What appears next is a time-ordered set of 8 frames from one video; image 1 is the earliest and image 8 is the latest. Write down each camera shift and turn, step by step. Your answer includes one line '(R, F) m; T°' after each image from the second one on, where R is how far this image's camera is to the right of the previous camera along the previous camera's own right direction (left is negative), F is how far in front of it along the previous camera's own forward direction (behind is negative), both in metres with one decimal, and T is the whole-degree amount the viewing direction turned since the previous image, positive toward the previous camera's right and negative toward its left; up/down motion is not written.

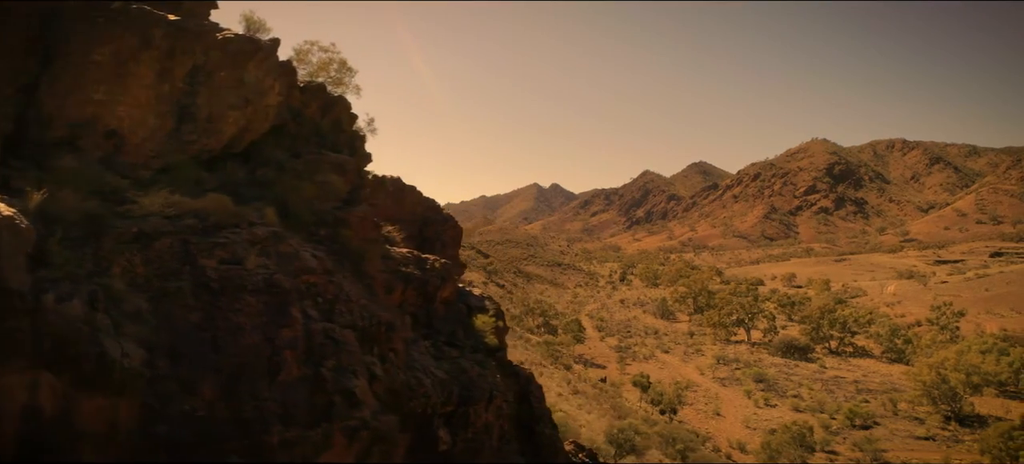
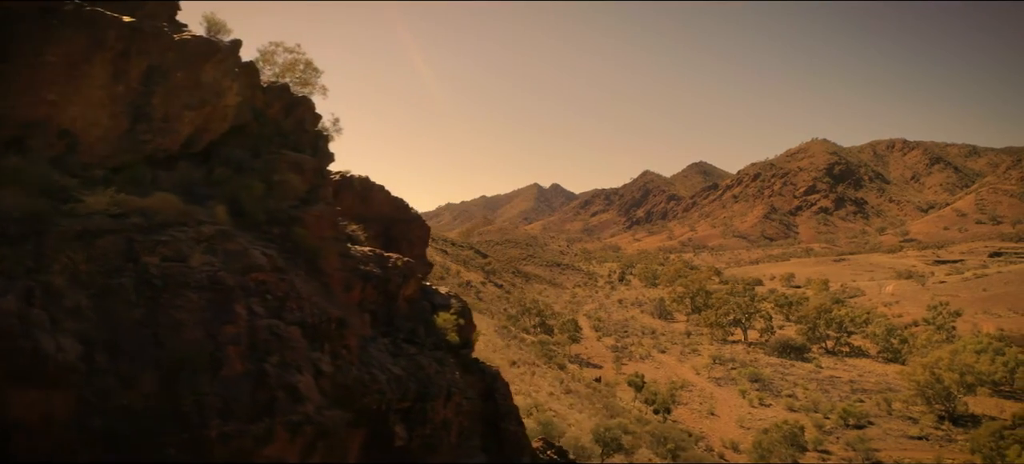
(+0.3, 0.0) m; 0°
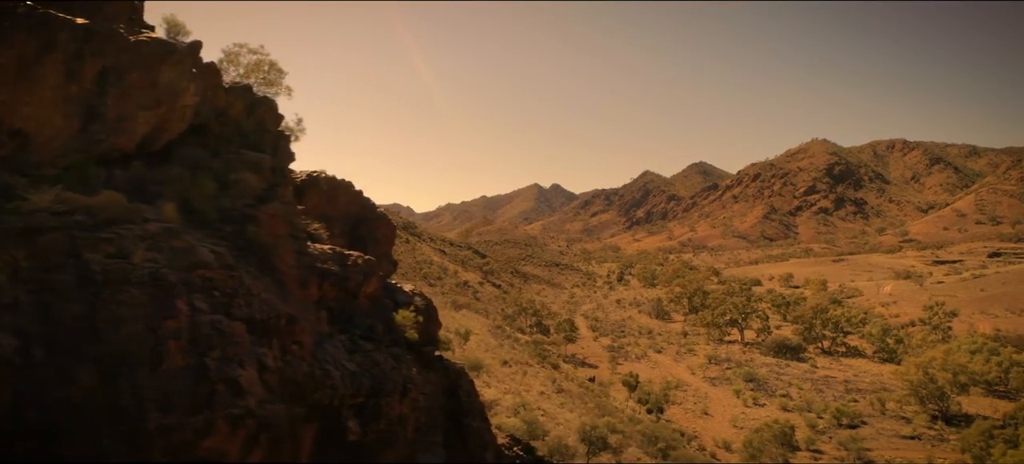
(+0.4, -0.1) m; 0°
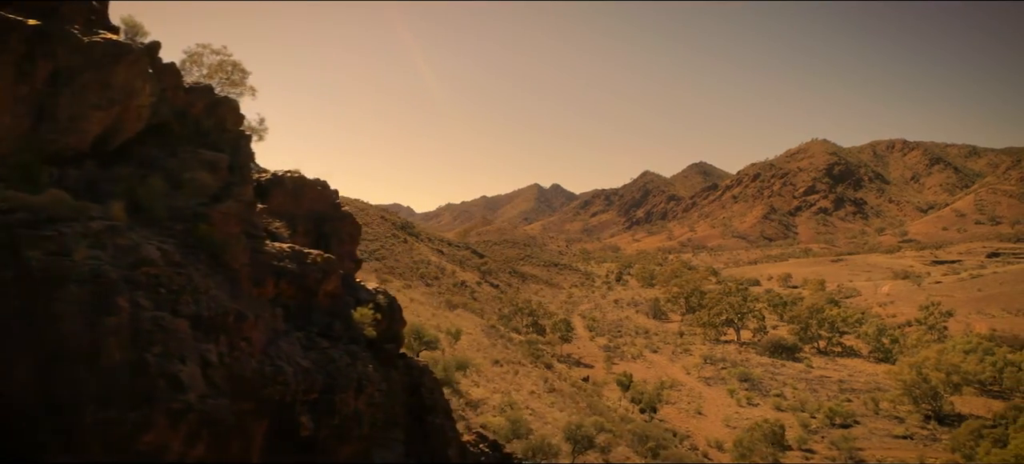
(+0.4, 0.0) m; 0°
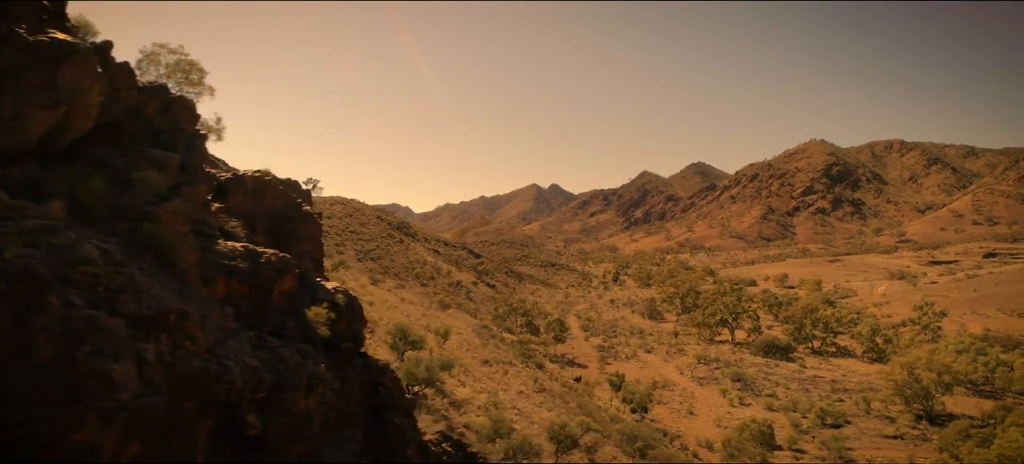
(+0.4, 0.0) m; 0°
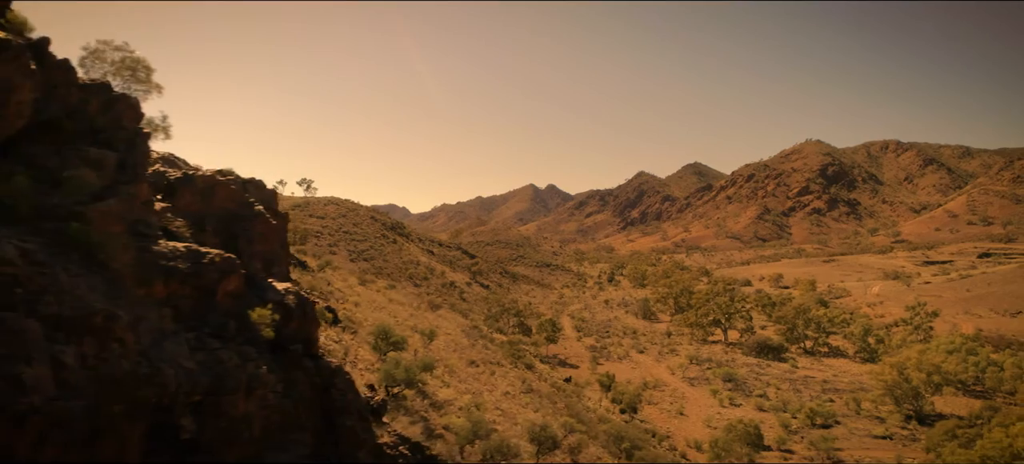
(+0.4, +0.1) m; 0°
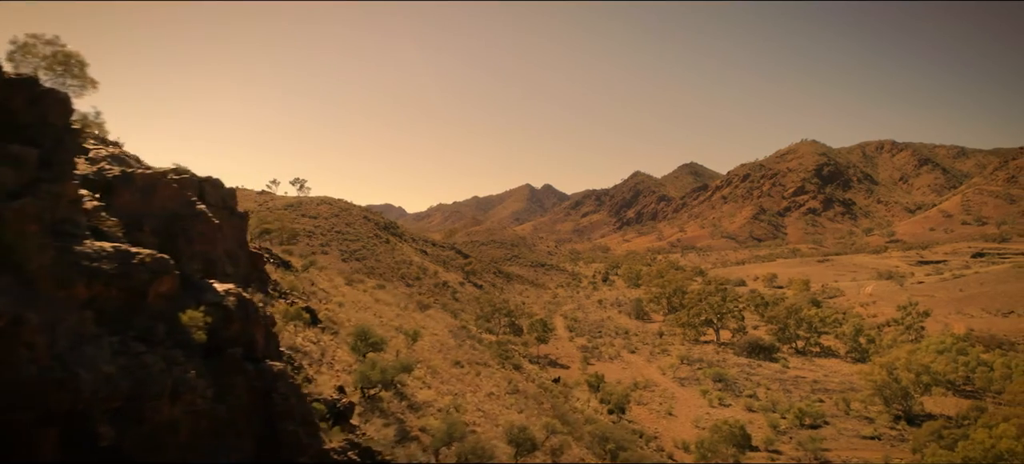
(+0.5, +0.2) m; 0°
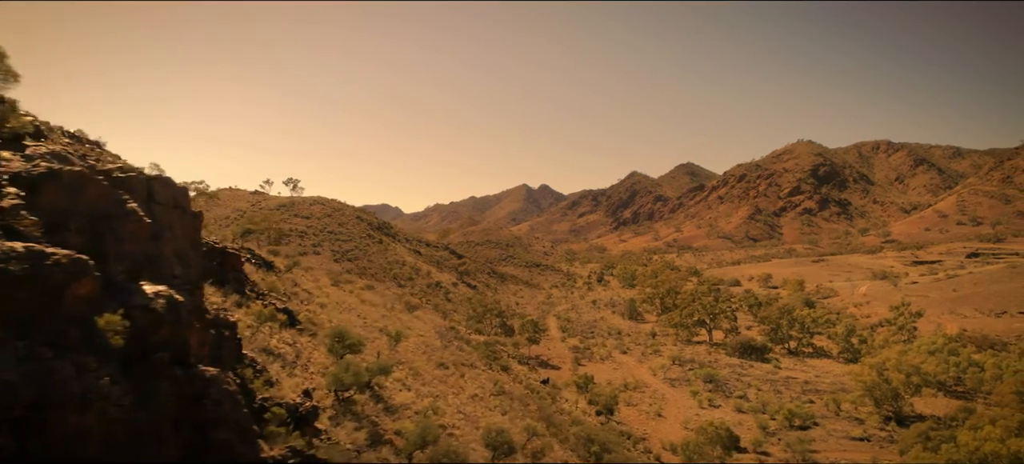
(+0.5, +0.2) m; 0°
